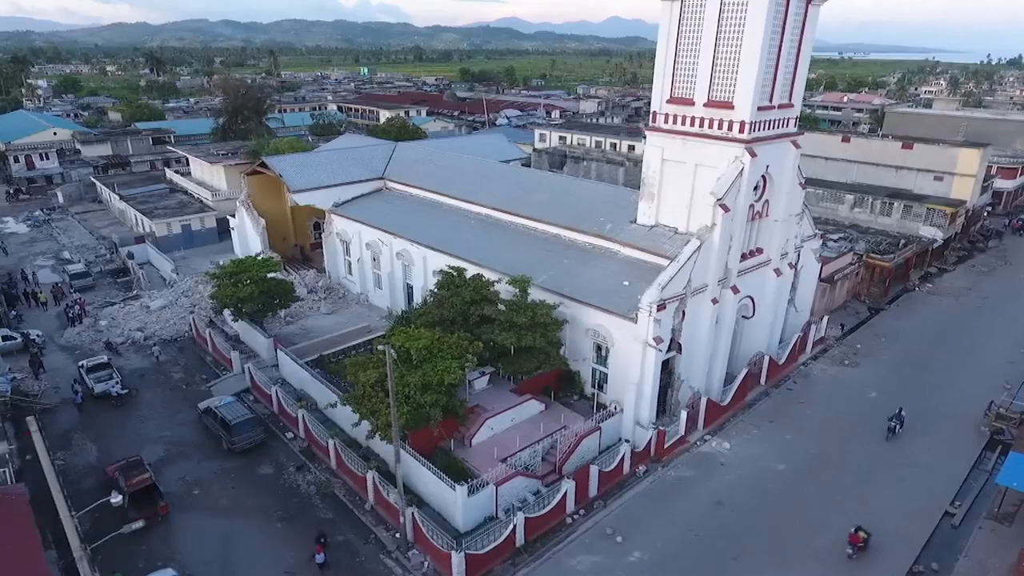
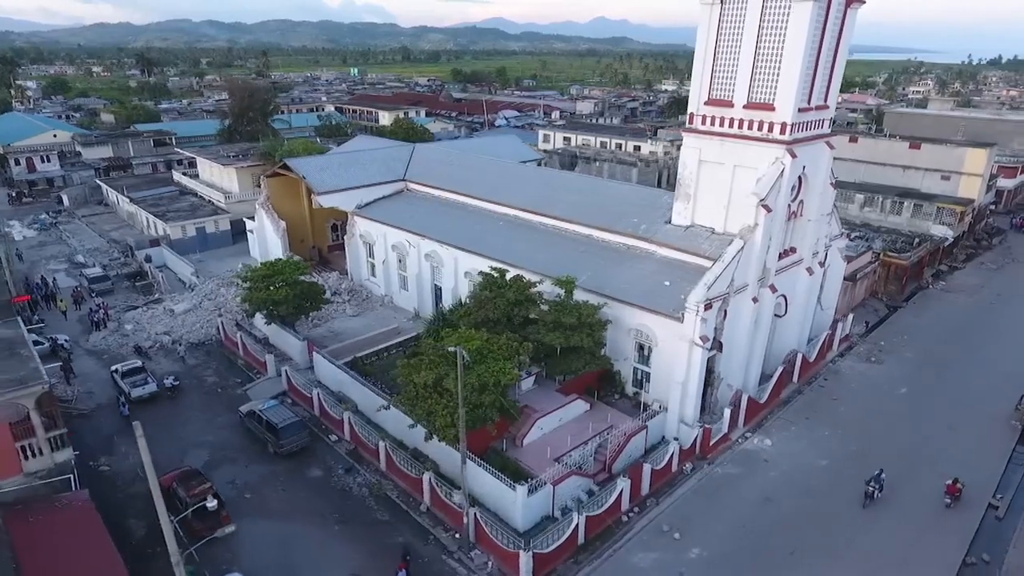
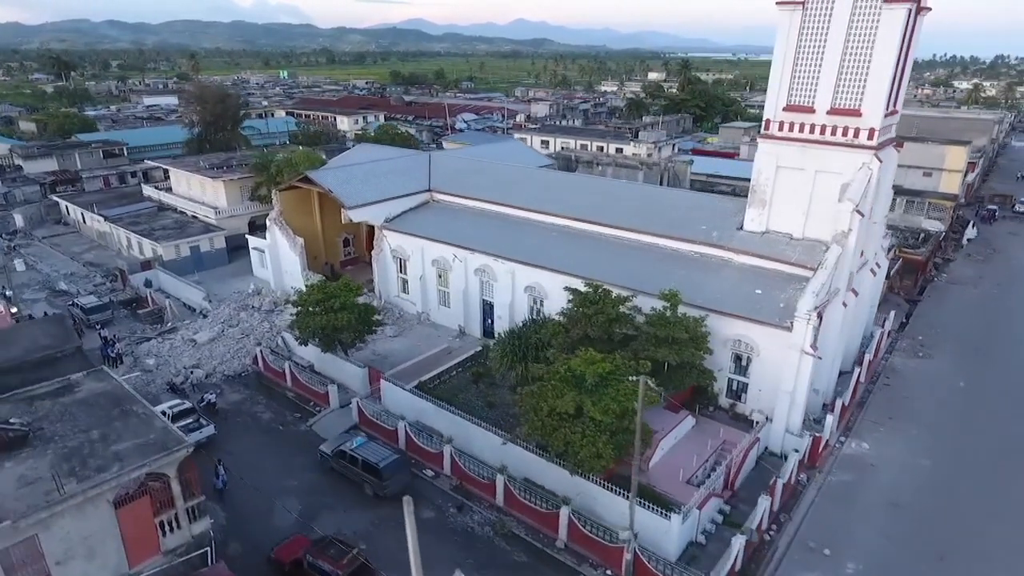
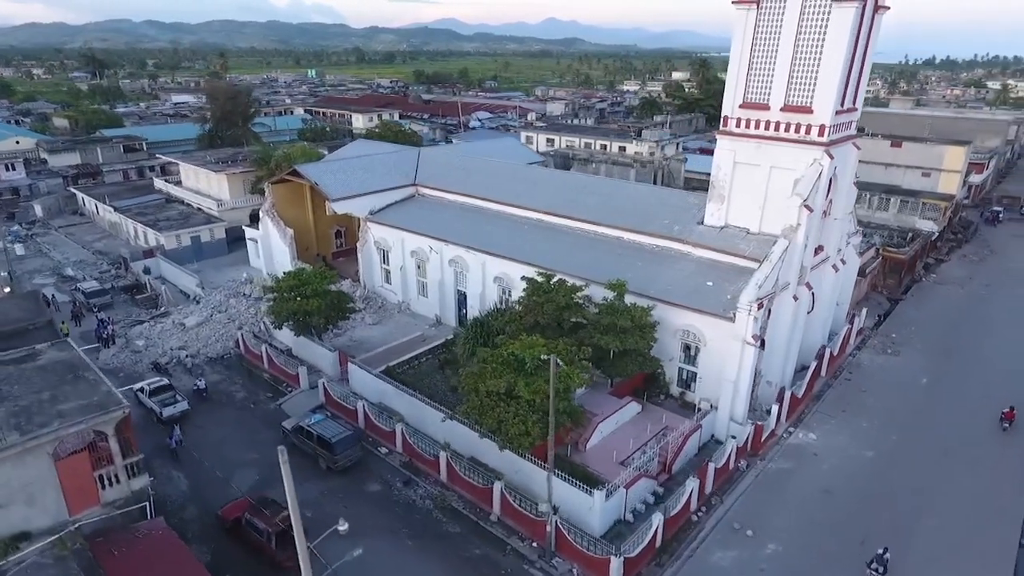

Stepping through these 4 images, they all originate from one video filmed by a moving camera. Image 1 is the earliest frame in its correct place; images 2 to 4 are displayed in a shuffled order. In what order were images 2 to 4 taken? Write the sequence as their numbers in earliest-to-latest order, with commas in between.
2, 4, 3
